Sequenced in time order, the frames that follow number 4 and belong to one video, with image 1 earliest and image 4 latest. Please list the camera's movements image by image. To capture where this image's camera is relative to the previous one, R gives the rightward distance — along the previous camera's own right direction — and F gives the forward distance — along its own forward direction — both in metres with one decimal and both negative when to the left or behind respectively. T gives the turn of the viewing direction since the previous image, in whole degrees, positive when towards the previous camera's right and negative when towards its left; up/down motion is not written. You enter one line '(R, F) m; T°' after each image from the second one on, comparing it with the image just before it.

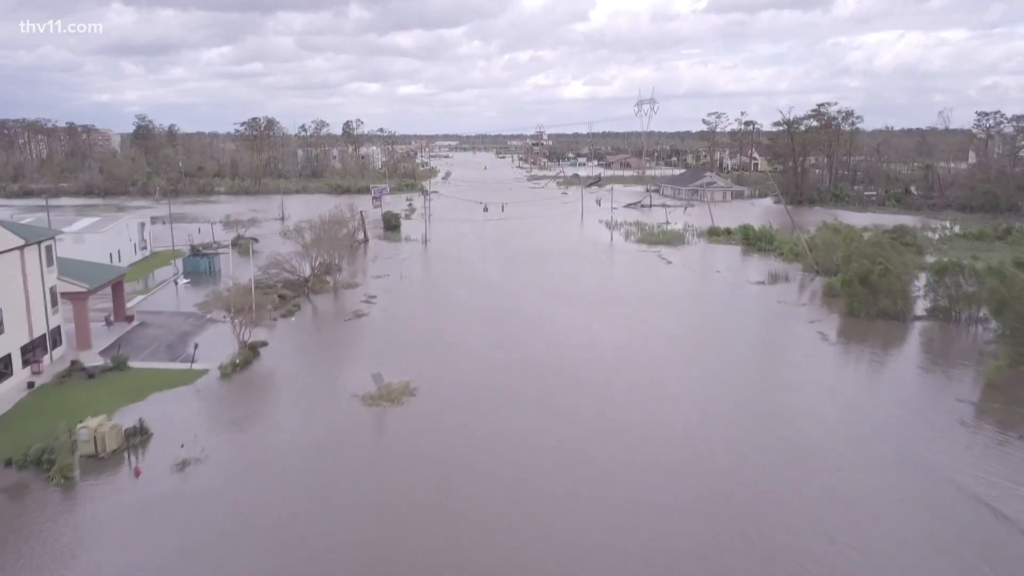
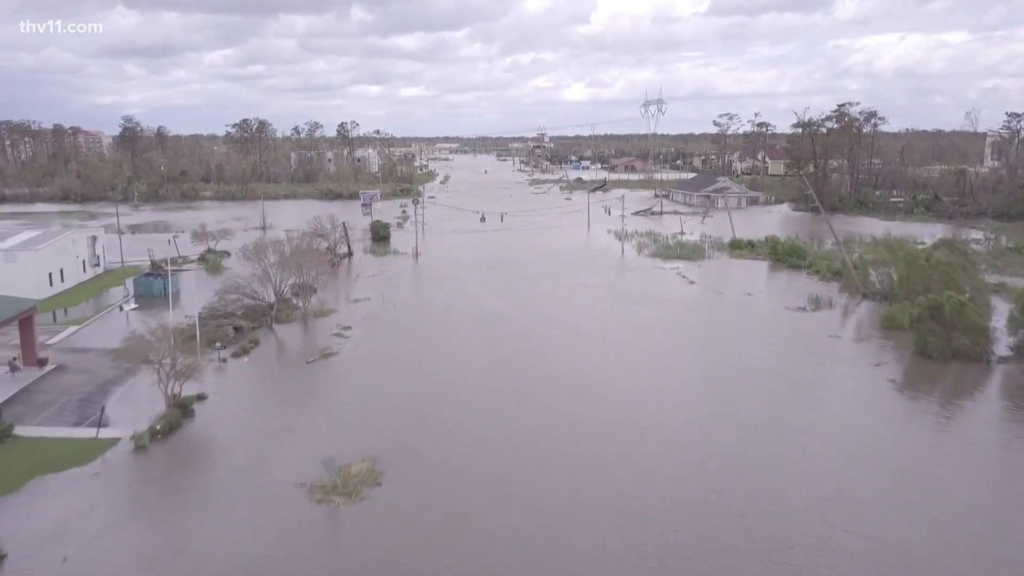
(0.0, +2.1) m; 0°
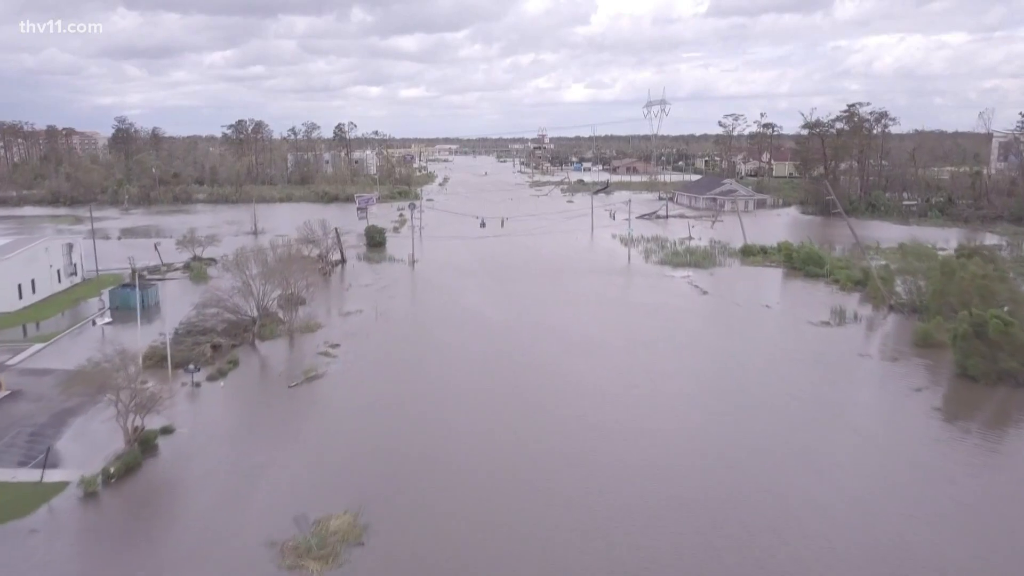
(0.0, +0.9) m; 0°
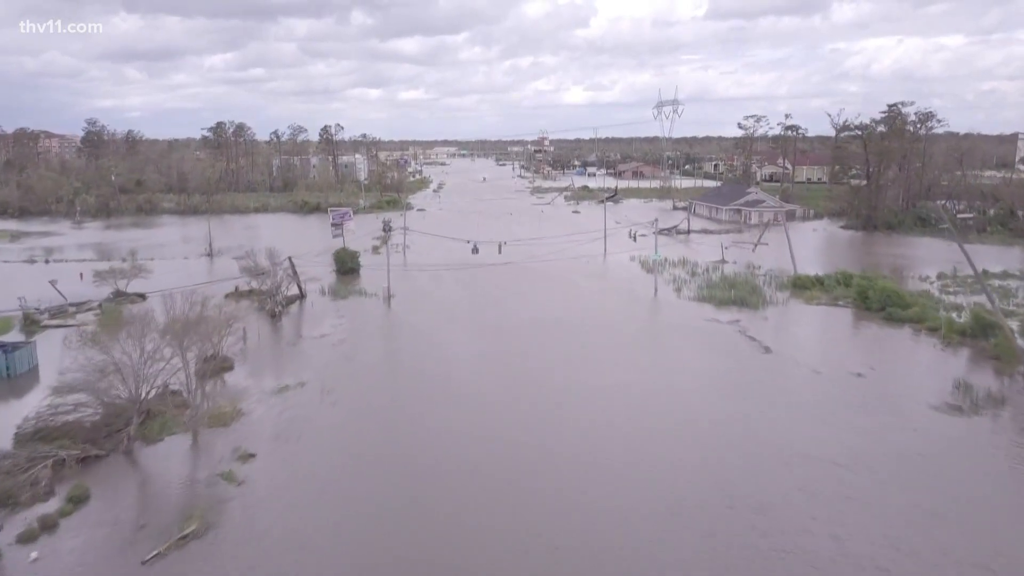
(0.0, +3.5) m; 0°
